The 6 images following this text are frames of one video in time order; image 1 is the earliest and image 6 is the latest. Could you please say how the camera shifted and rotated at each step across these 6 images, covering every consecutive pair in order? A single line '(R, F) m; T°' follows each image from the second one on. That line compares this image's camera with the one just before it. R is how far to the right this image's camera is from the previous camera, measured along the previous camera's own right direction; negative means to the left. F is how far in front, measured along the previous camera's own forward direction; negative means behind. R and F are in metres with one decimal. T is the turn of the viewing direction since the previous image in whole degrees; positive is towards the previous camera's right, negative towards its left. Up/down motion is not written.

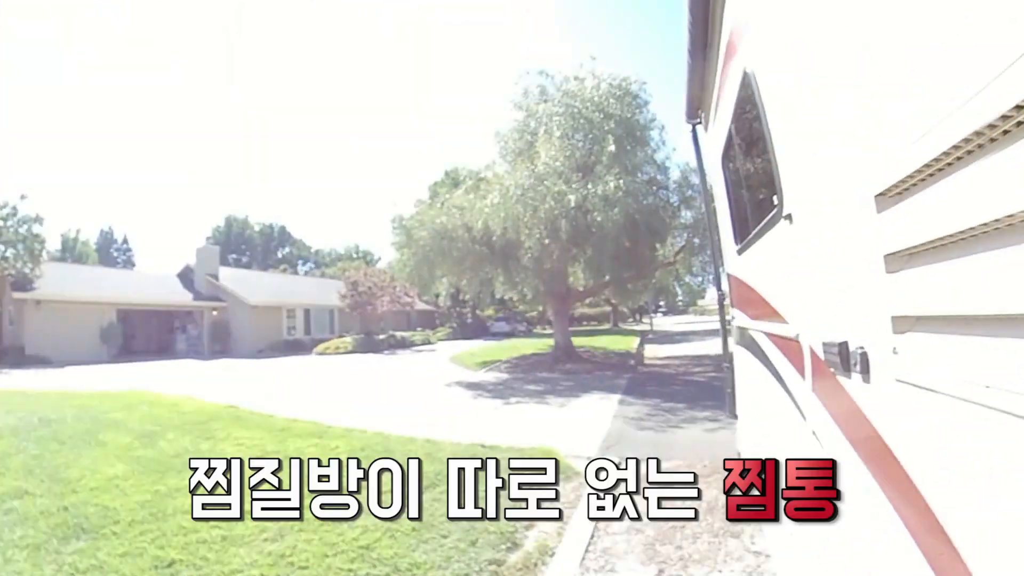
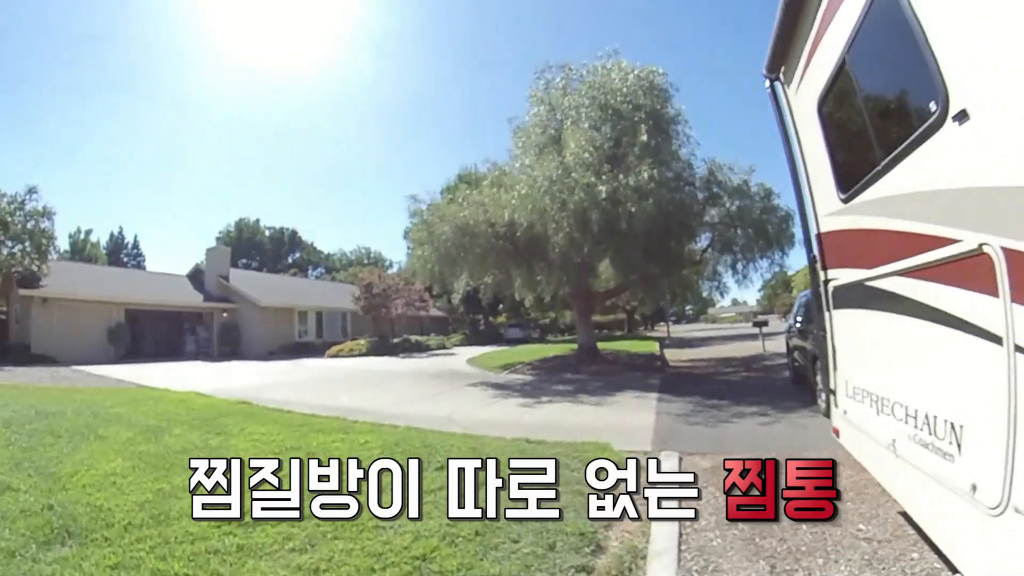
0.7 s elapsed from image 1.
(-0.3, +0.6) m; -1°
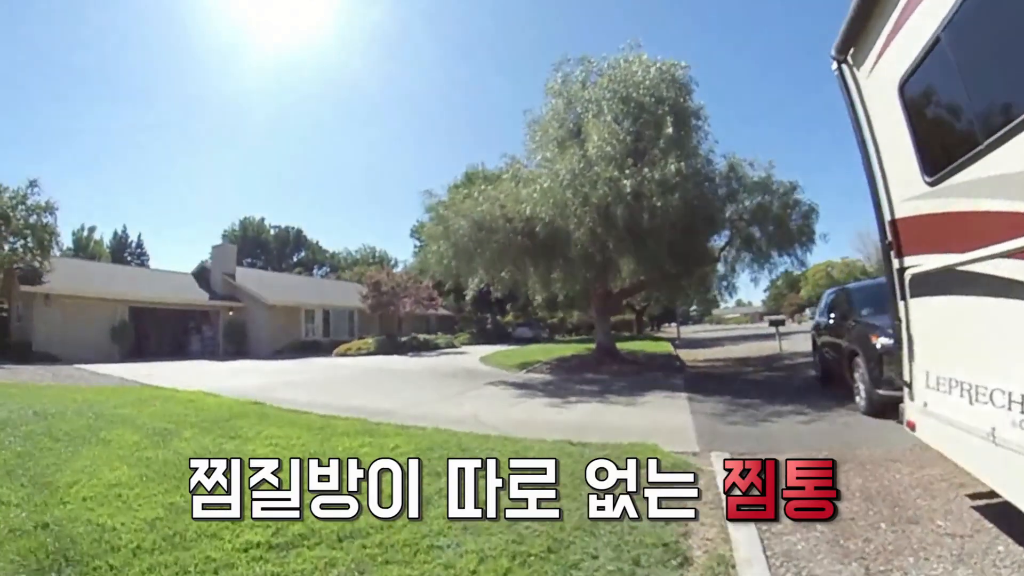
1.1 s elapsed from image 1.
(-0.3, +0.4) m; 0°
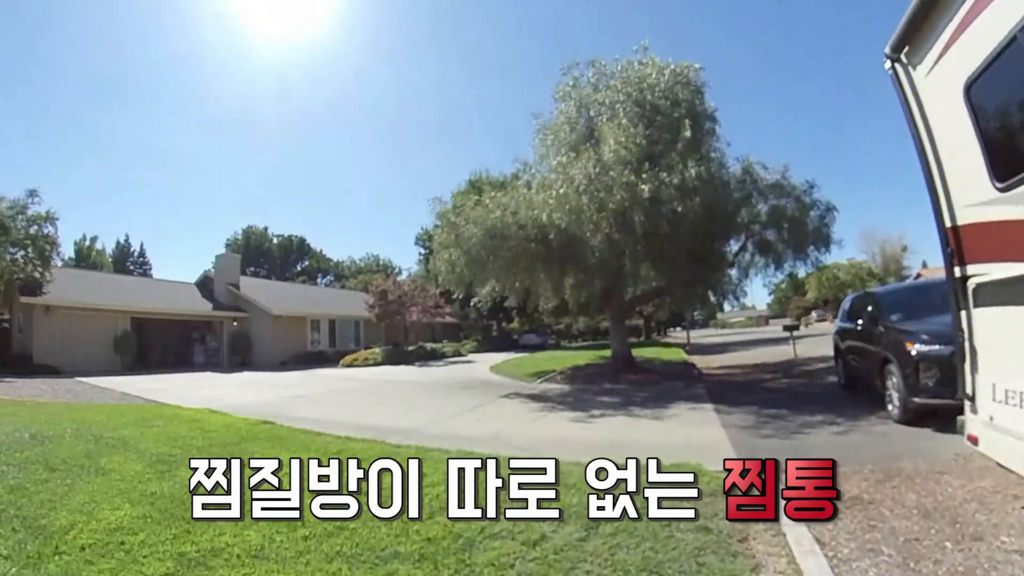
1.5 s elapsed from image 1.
(-0.2, +0.3) m; 0°
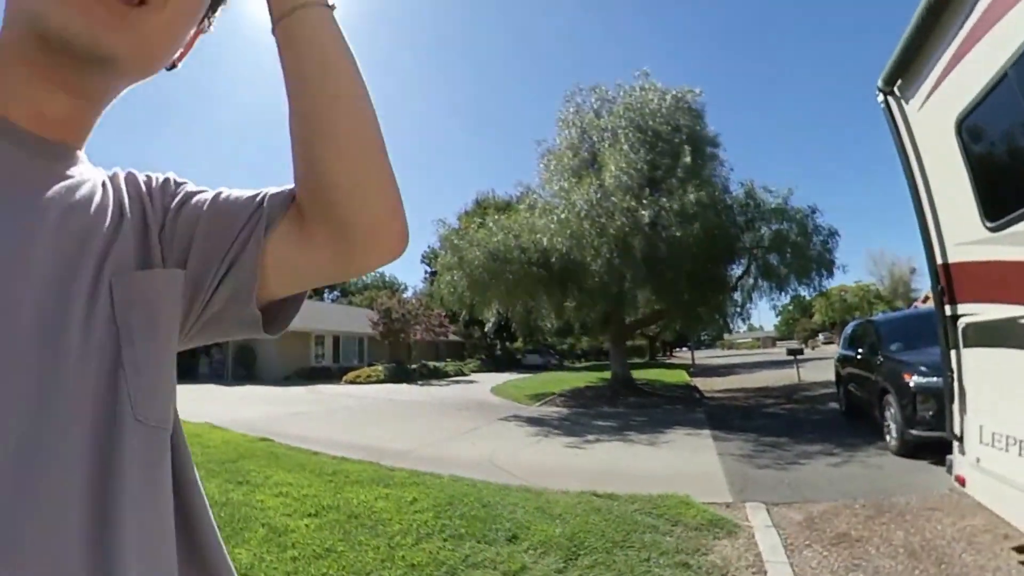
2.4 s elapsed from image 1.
(+0.1, -0.1) m; -1°
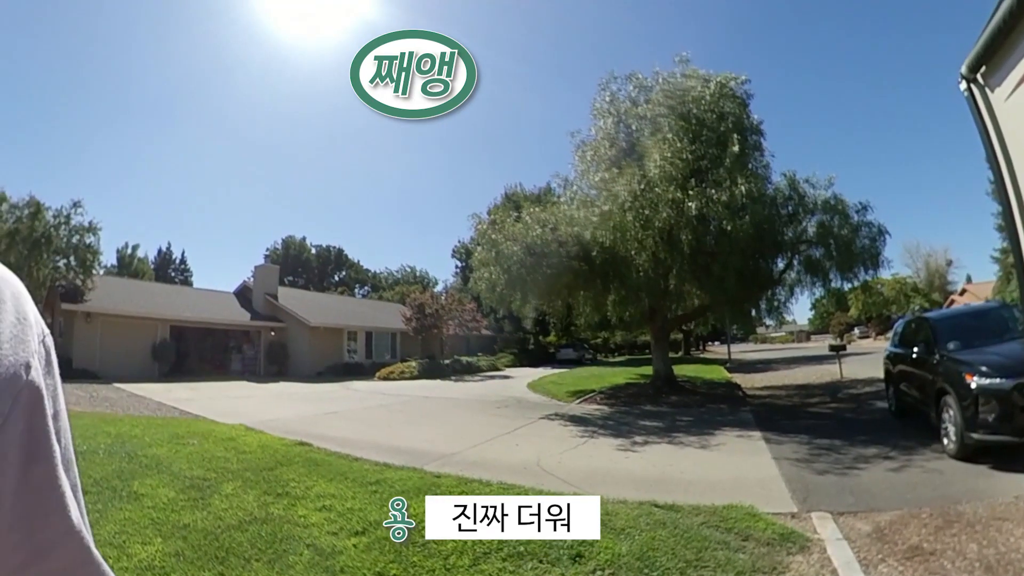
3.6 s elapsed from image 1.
(-0.2, +0.3) m; -2°
